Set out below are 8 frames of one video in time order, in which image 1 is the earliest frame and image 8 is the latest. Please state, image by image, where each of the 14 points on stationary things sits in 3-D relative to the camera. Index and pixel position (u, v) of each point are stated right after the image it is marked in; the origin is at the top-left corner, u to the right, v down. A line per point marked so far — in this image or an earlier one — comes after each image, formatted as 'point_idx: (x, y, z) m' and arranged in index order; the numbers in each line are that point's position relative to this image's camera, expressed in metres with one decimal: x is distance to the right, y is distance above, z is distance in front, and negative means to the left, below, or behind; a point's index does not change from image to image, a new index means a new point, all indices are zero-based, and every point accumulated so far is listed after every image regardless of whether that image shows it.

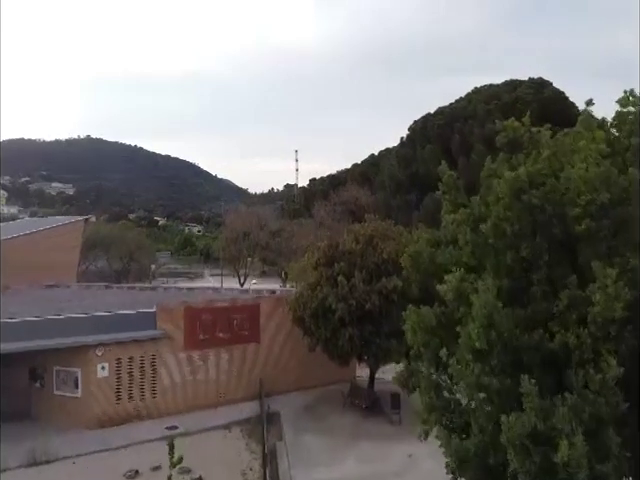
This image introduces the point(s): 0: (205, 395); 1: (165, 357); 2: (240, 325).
0: (-1.7, -2.4, +10.4) m
1: (-2.3, -1.8, +10.0) m
2: (-1.3, -1.4, +10.7) m
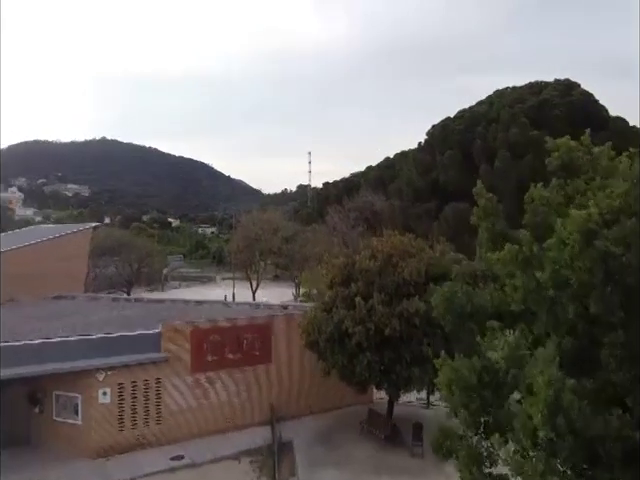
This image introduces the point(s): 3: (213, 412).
0: (-1.5, -2.6, +9.8) m
1: (-2.1, -2.0, +9.5) m
2: (-1.0, -1.6, +10.1) m
3: (-1.5, -2.5, +9.8) m
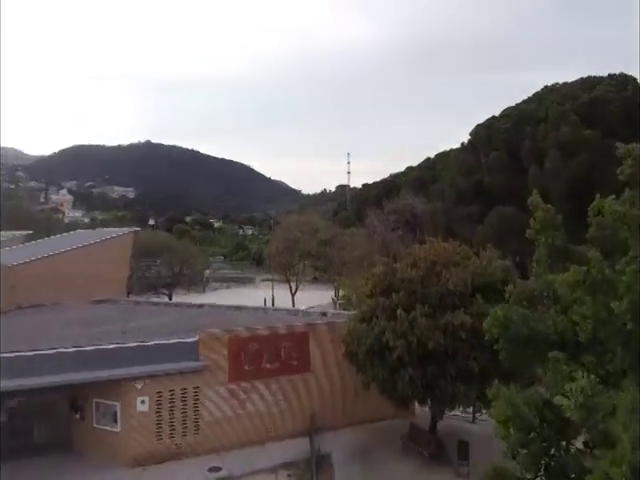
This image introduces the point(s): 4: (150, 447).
0: (-1.0, -2.7, +9.6) m
1: (-1.5, -2.0, +9.3) m
2: (-0.5, -1.7, +9.9) m
3: (-1.0, -2.6, +9.6) m
4: (-2.2, -2.7, +8.8) m
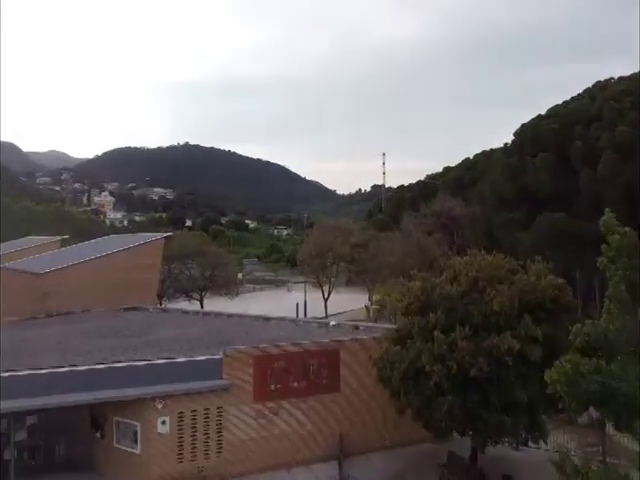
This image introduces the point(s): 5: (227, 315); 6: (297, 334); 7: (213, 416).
0: (-0.5, -2.8, +9.0) m
1: (-1.1, -2.2, +8.7) m
2: (0.0, -1.8, +9.3) m
3: (-0.6, -2.7, +9.0) m
4: (-1.8, -2.8, +8.3) m
5: (-1.8, -1.4, +12.9) m
6: (-0.3, -1.4, +9.7) m
7: (-1.3, -2.2, +8.6) m
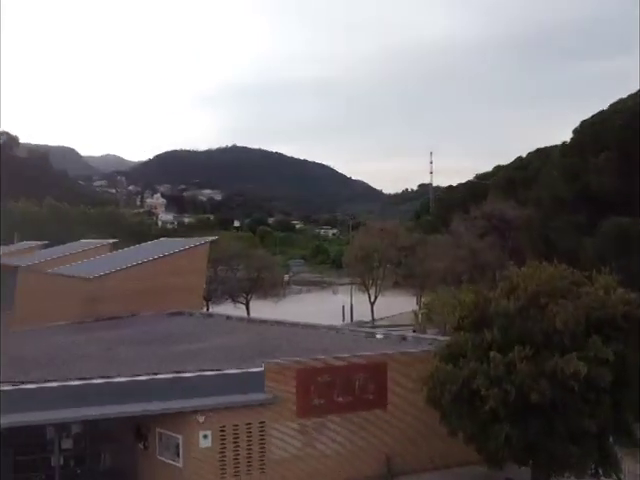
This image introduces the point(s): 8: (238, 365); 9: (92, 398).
0: (+0.1, -2.9, +8.7) m
1: (-0.6, -2.3, +8.4) m
2: (+0.6, -1.9, +8.9) m
3: (0.0, -2.8, +8.6) m
4: (-1.3, -2.9, +8.0) m
5: (-0.9, -1.5, +12.6) m
6: (+0.3, -1.5, +9.4) m
7: (-0.8, -2.3, +8.3) m
8: (-1.1, -1.7, +8.9) m
9: (-2.7, -1.8, +7.9) m
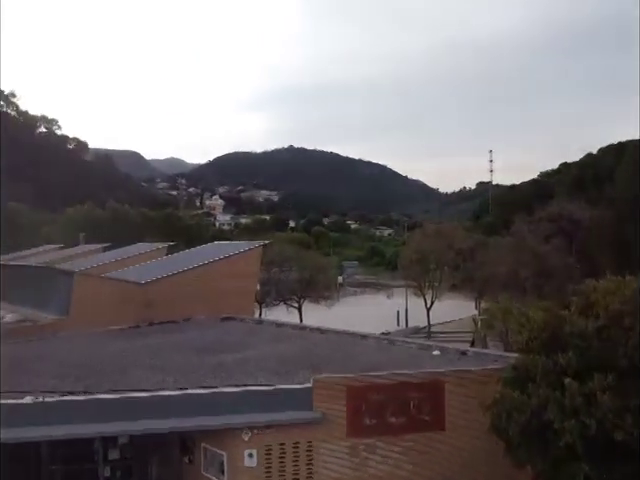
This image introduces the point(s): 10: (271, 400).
0: (+0.7, -3.0, +8.1) m
1: (0.0, -2.4, +7.9) m
2: (+1.2, -2.0, +8.3) m
3: (+0.7, -2.9, +8.1) m
4: (-0.7, -3.0, +7.6) m
5: (0.0, -1.6, +12.2) m
6: (+1.0, -1.6, +8.8) m
7: (-0.2, -2.4, +7.8) m
8: (-0.4, -1.7, +8.5) m
9: (-2.1, -1.9, +7.6) m
10: (-0.5, -1.8, +7.7) m
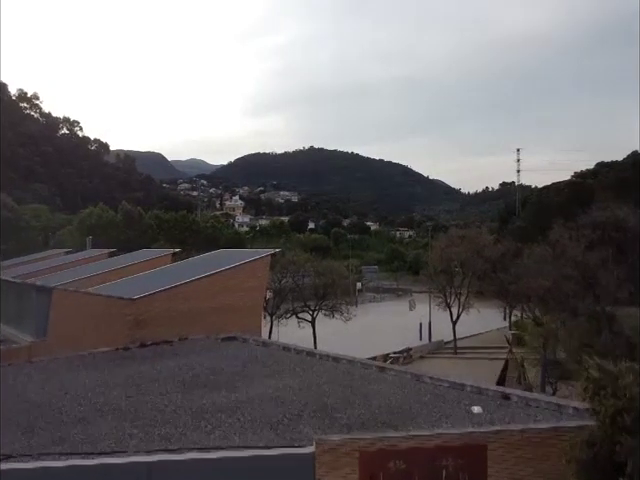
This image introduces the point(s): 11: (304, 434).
0: (+0.7, -3.2, +6.4) m
1: (+0.1, -2.6, +6.2) m
2: (+1.3, -2.2, +6.5) m
3: (+0.7, -3.1, +6.4) m
4: (-0.7, -3.2, +5.9) m
5: (+0.2, -1.8, +10.4) m
6: (+1.1, -1.8, +7.0) m
7: (-0.1, -2.6, +6.1) m
8: (-0.4, -1.9, +6.8) m
9: (-2.1, -2.1, +5.9) m
10: (-0.5, -2.0, +6.0) m
11: (-0.2, -1.9, +6.8) m
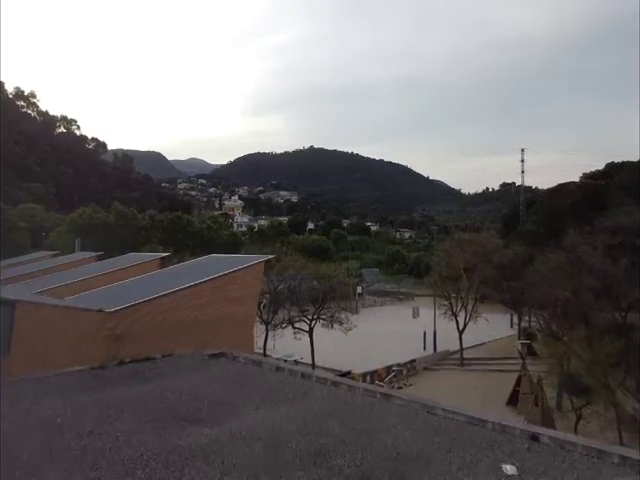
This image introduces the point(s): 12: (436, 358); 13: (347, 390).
0: (+0.7, -3.3, +5.2) m
1: (0.0, -2.7, +5.0) m
2: (+1.2, -2.3, +5.3) m
3: (+0.7, -3.2, +5.2) m
4: (-0.7, -3.3, +4.7) m
5: (+0.2, -1.9, +9.2) m
6: (+1.0, -1.9, +5.8) m
7: (-0.2, -2.7, +4.9) m
8: (-0.4, -2.0, +5.6) m
9: (-2.1, -2.2, +4.7) m
10: (-0.5, -2.1, +4.8) m
11: (-0.2, -2.0, +5.6) m
12: (+3.3, -3.4, +19.2) m
13: (+0.4, -1.9, +8.8) m
